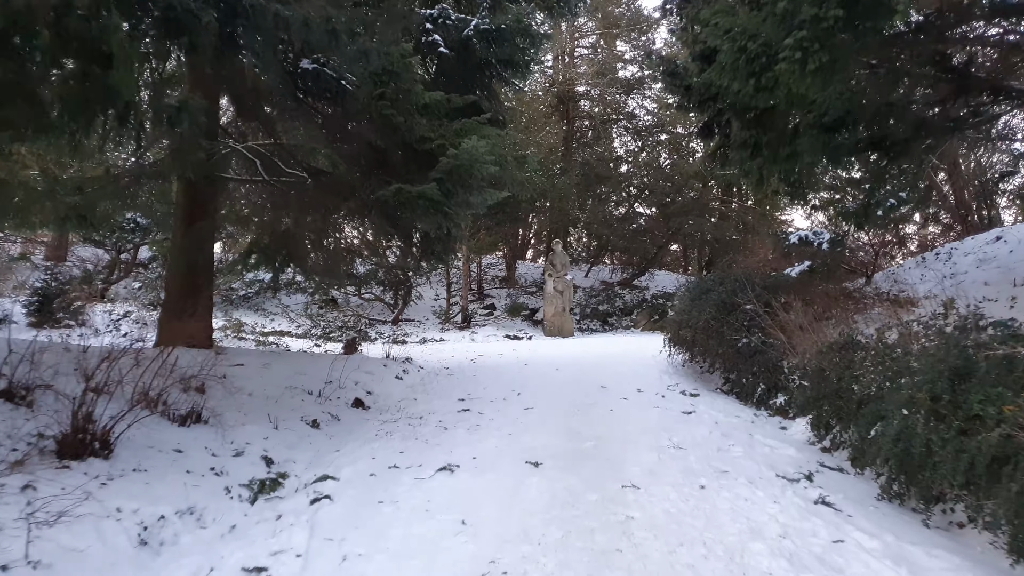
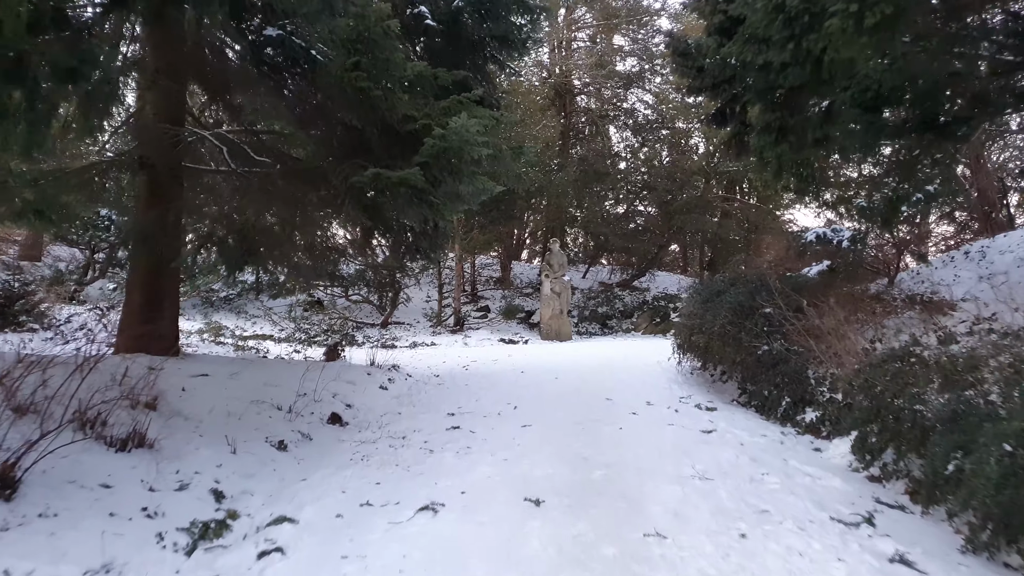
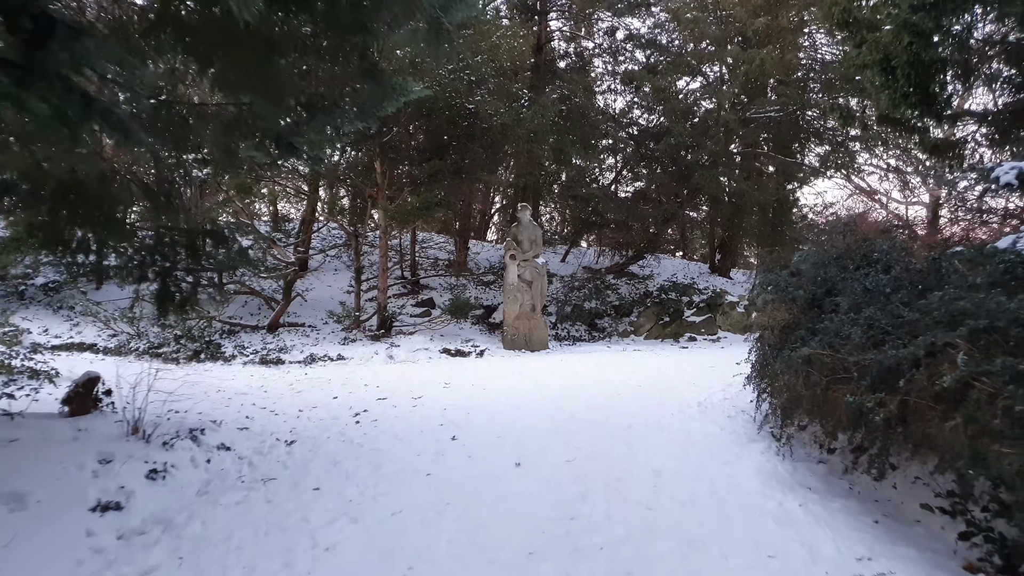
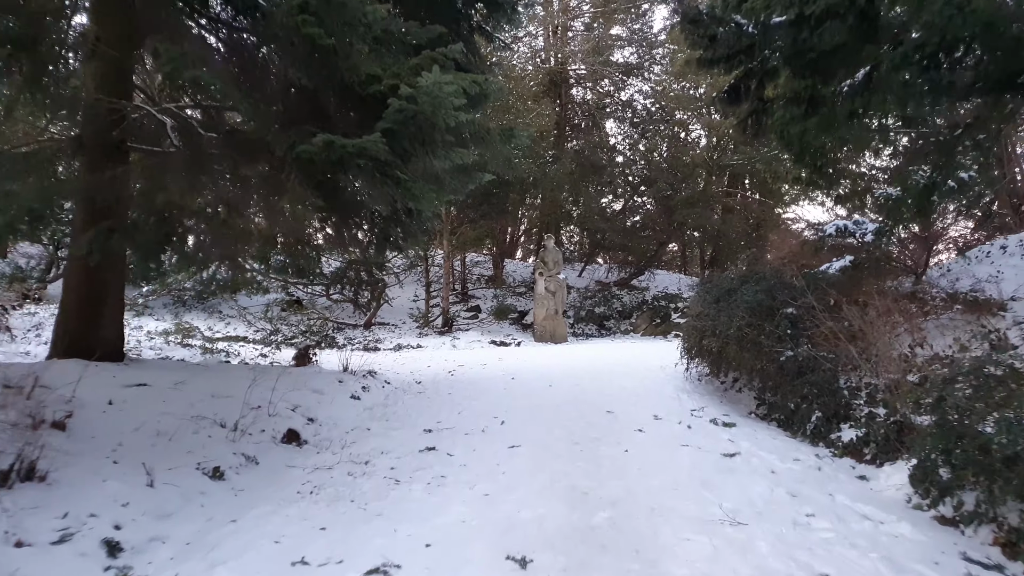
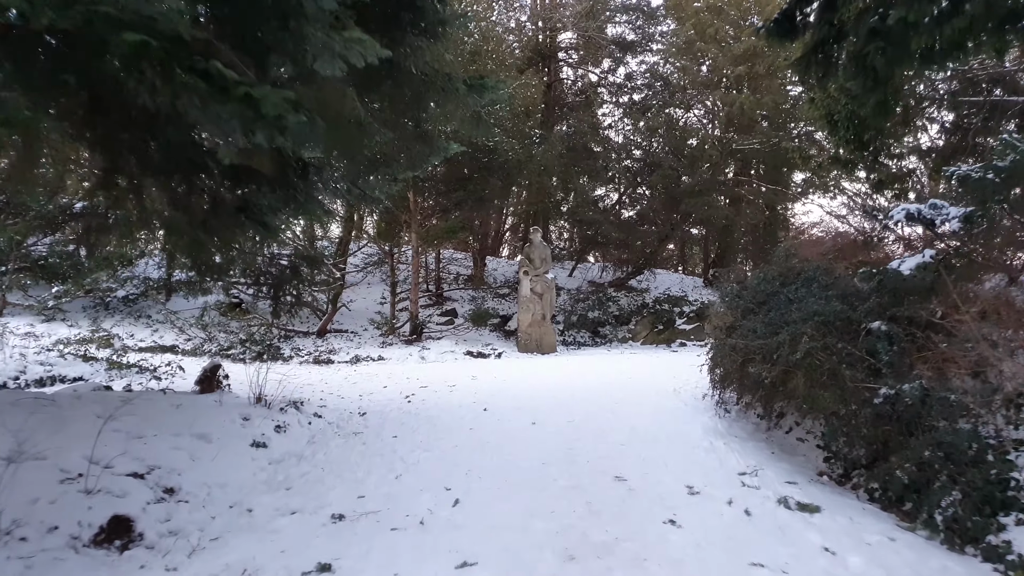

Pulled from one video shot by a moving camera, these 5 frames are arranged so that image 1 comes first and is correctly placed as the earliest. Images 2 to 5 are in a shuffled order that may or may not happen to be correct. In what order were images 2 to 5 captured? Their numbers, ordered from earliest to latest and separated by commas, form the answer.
2, 4, 5, 3
